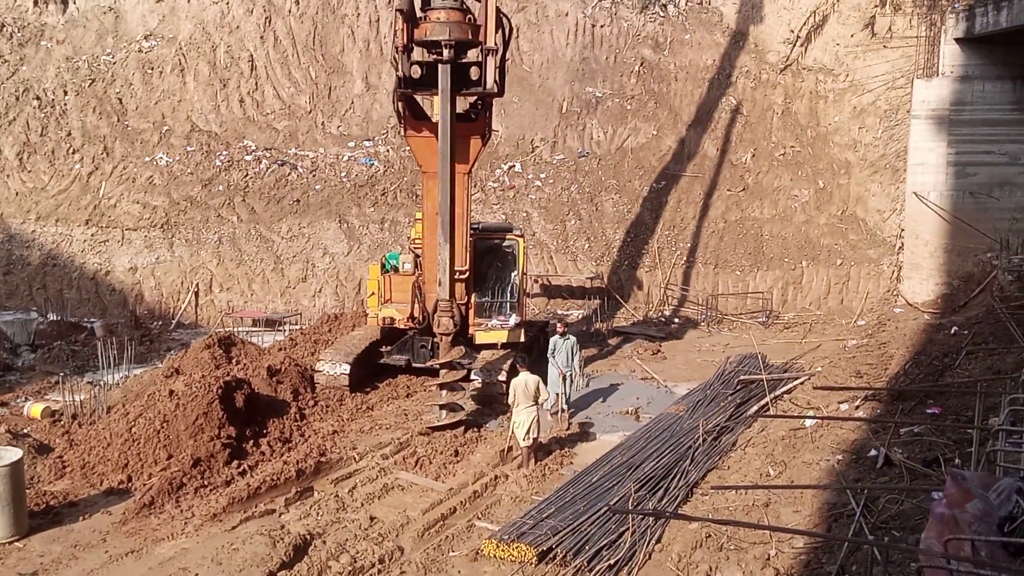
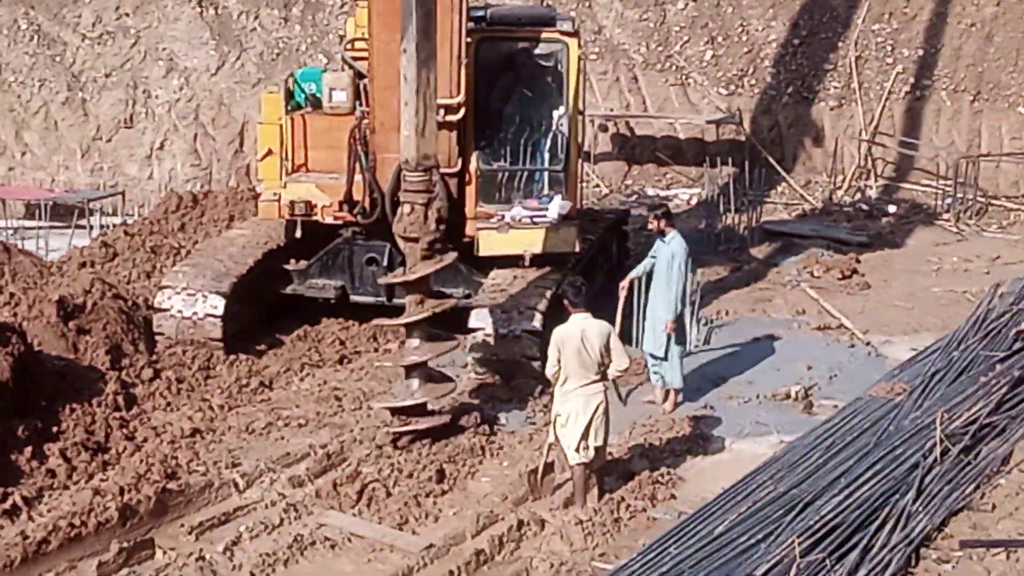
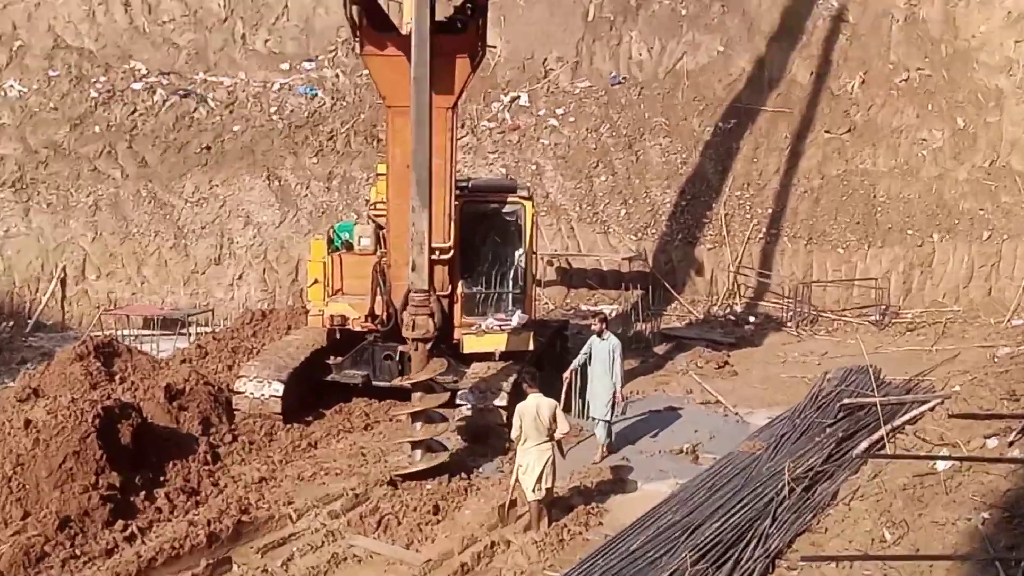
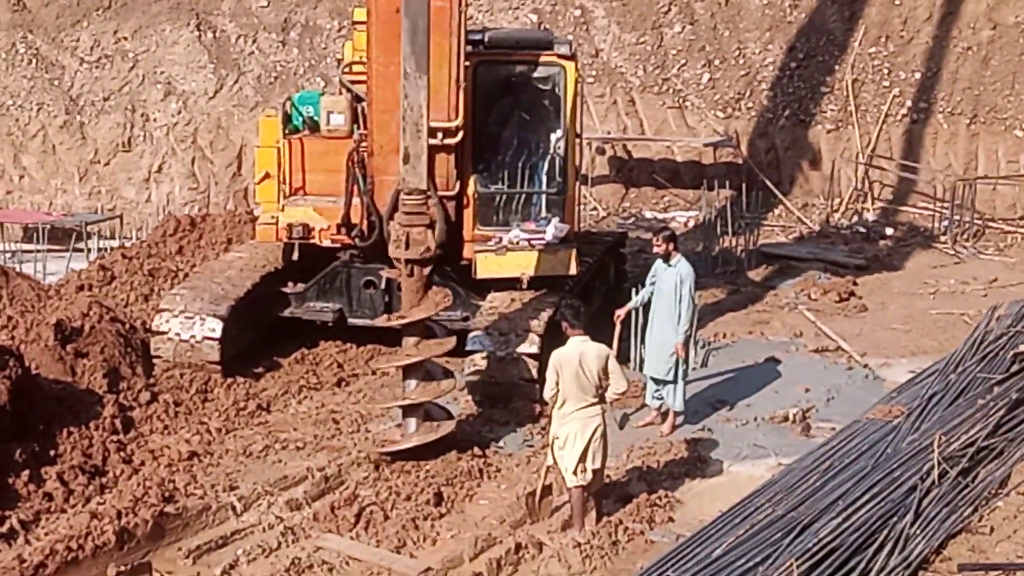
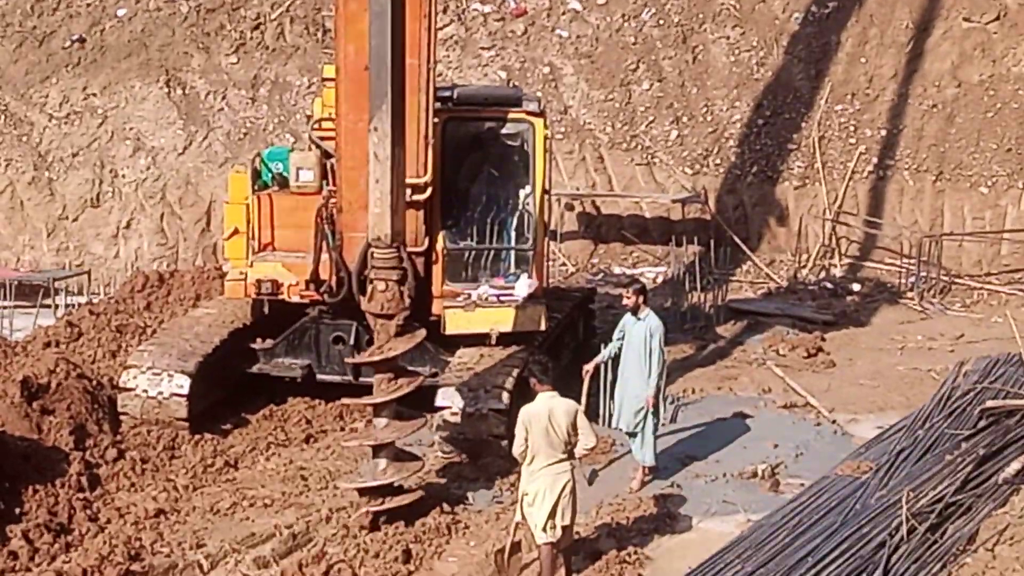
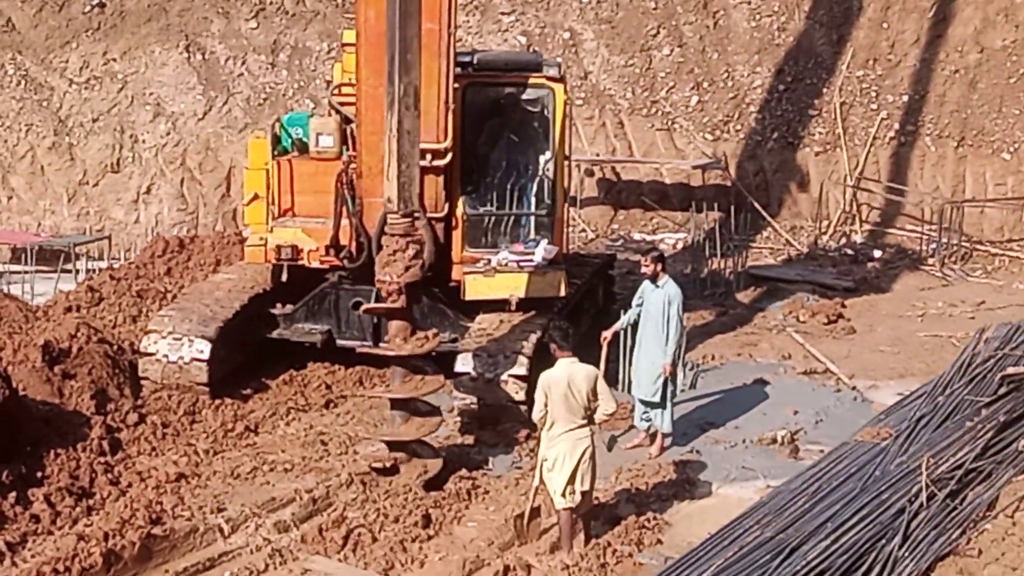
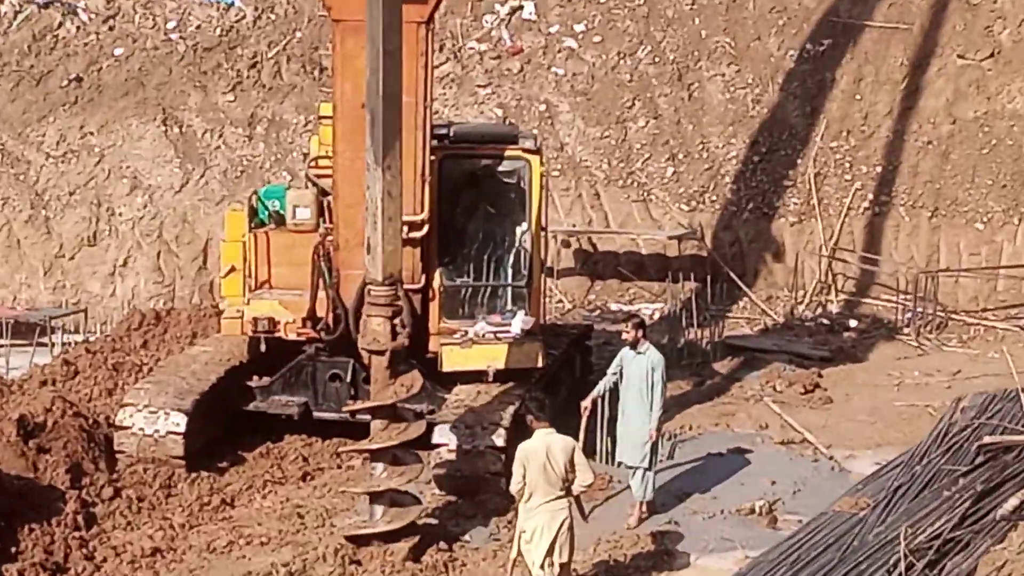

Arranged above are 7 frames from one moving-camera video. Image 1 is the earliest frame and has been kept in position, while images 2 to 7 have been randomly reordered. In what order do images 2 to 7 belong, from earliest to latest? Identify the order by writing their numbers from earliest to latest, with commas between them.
3, 7, 5, 6, 4, 2
